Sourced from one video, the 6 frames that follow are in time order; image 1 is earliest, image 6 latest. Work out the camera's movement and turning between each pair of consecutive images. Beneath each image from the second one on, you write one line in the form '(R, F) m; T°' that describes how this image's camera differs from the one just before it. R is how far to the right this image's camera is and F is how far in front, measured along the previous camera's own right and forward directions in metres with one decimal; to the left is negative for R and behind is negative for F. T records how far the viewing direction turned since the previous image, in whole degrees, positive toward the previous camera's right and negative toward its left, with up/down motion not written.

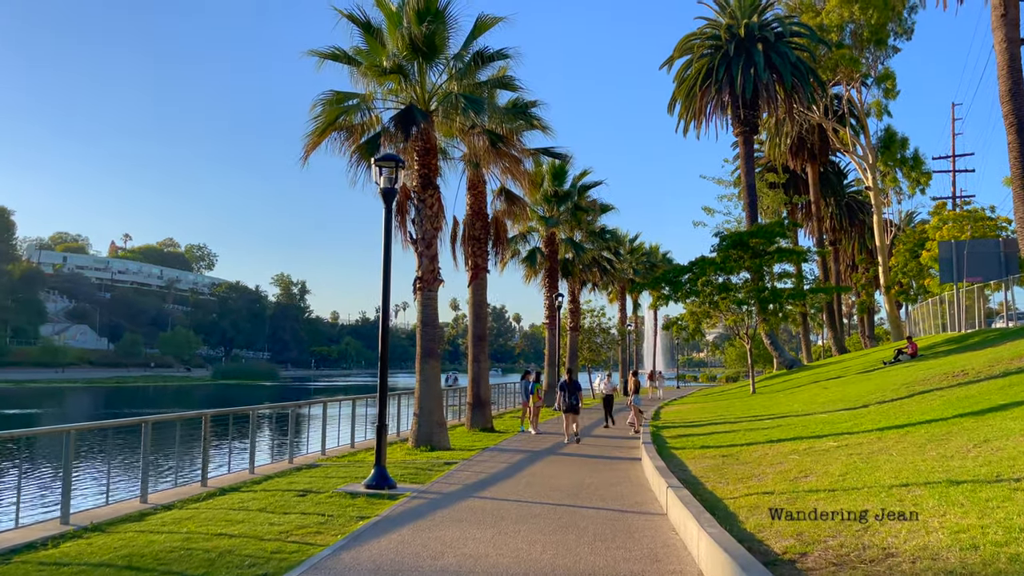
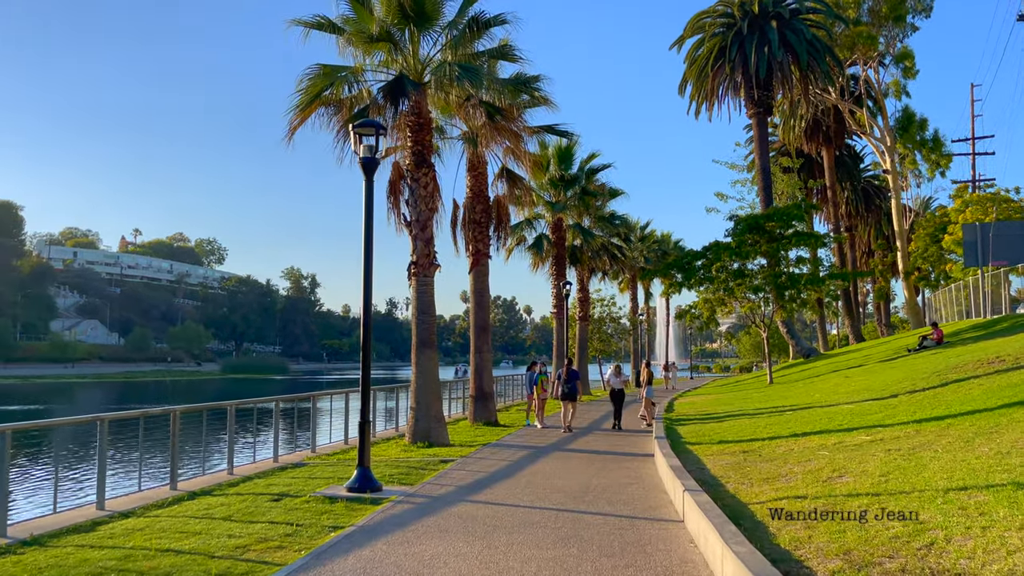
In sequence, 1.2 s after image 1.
(+0.2, +1.0) m; -1°
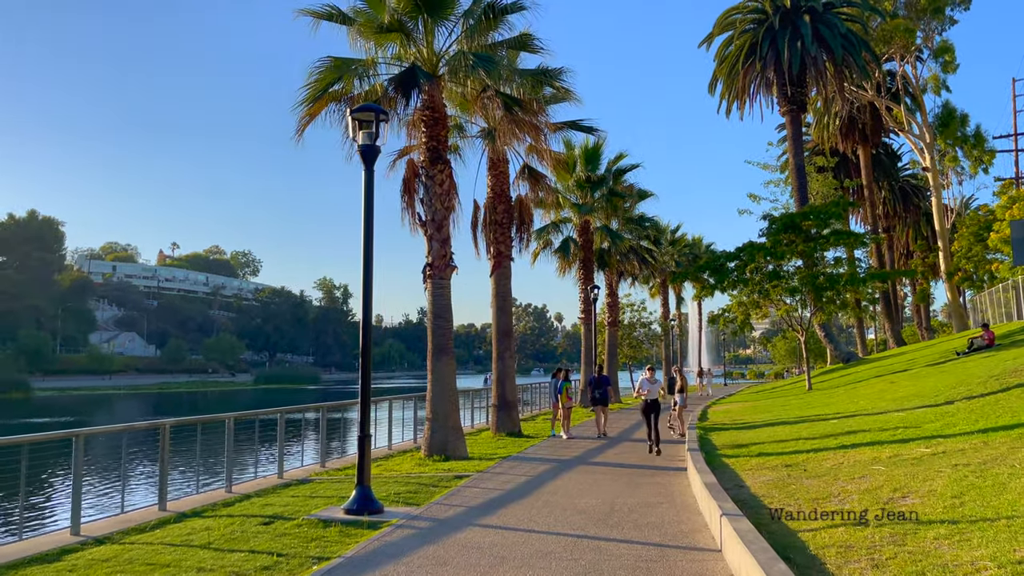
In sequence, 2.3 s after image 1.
(+0.2, +0.9) m; -2°
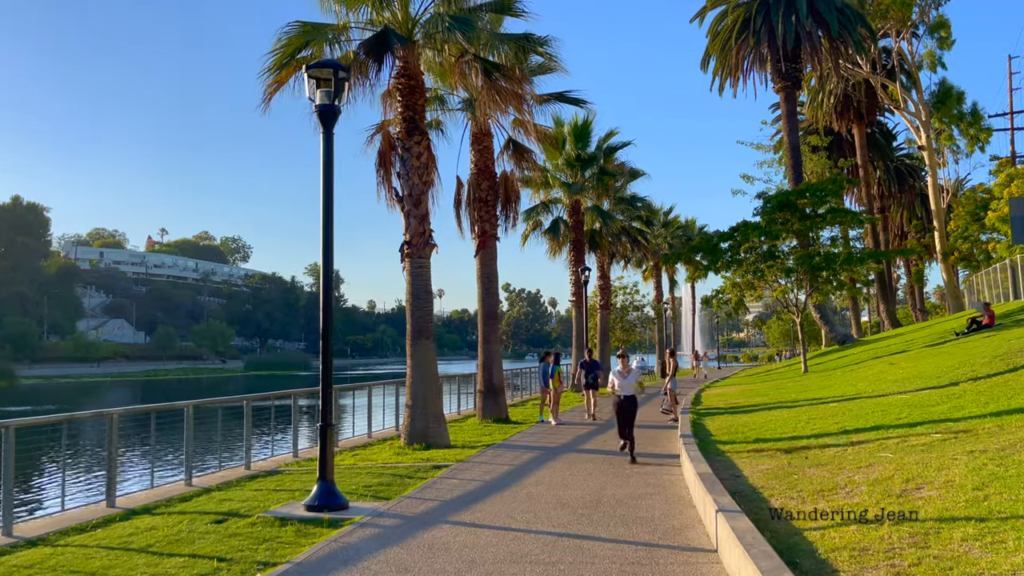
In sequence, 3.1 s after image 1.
(+0.2, +0.7) m; 0°
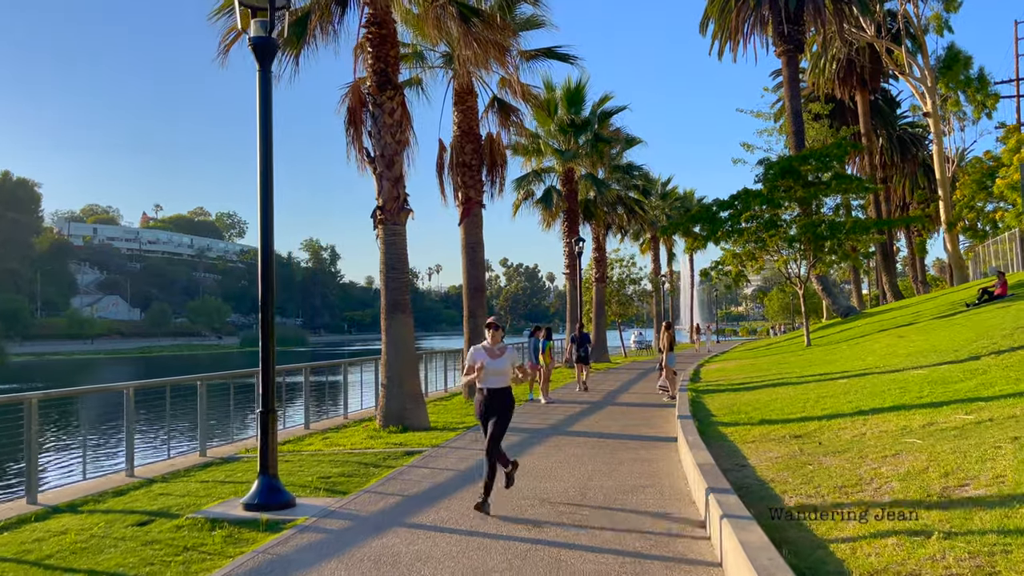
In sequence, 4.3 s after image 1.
(+0.2, +1.1) m; 0°
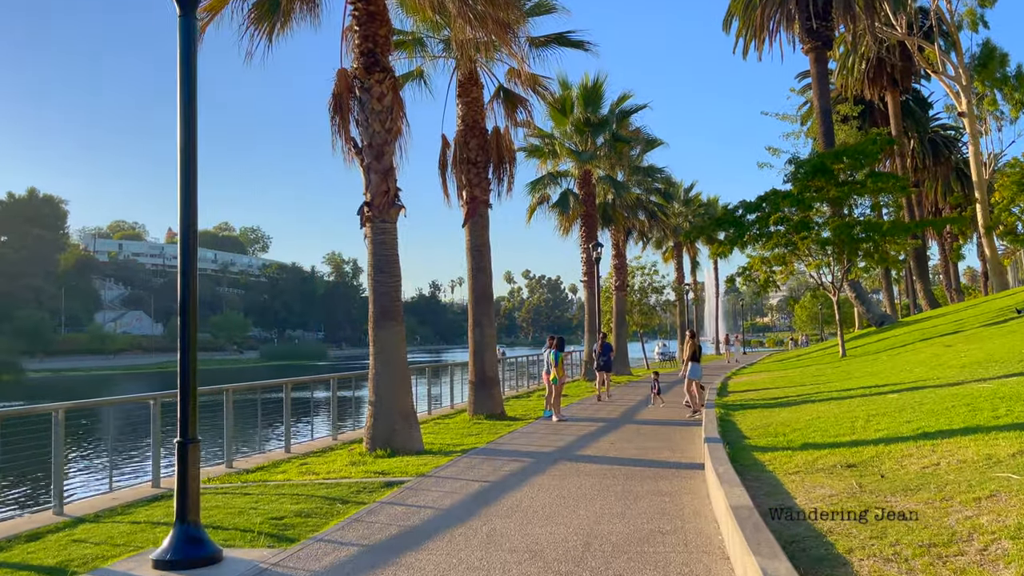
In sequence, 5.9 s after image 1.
(+0.3, +1.4) m; -2°
